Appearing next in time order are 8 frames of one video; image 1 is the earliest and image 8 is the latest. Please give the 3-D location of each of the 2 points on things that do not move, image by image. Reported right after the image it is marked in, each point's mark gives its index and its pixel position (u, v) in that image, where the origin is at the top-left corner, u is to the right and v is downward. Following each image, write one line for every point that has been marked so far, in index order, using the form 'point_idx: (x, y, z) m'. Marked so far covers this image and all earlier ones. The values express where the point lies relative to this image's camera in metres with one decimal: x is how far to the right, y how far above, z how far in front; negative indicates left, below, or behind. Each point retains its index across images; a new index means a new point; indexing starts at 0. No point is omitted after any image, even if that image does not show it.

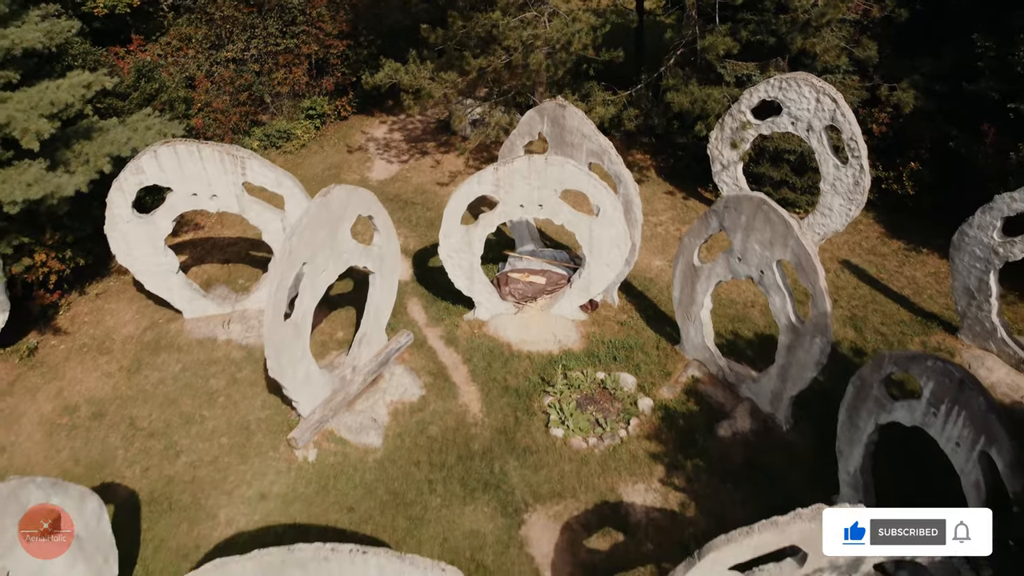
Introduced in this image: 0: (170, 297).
0: (-5.3, -0.1, +14.2) m
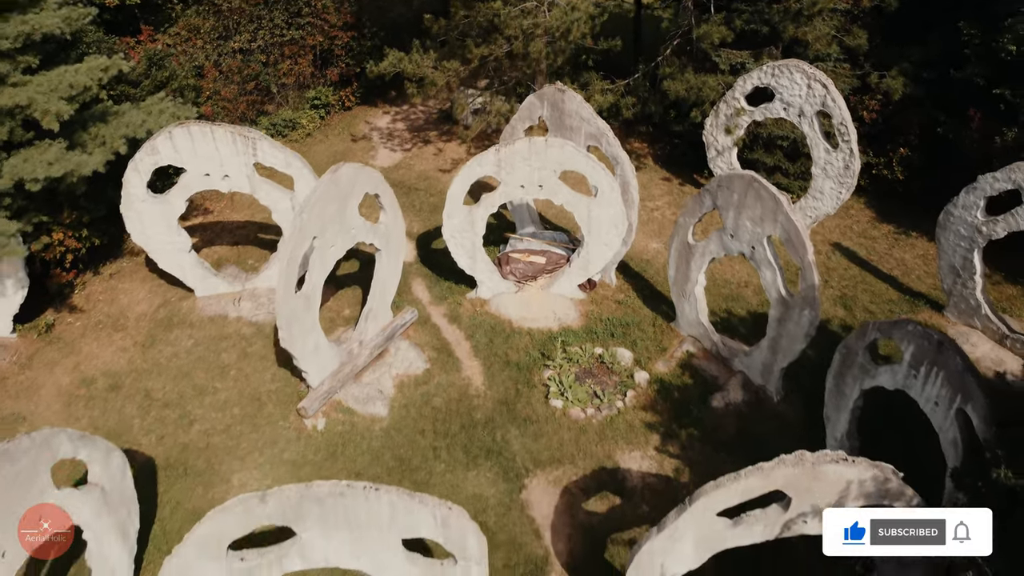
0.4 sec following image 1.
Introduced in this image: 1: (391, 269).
0: (-5.2, +0.2, +14.7) m
1: (-1.8, +0.3, +13.8) m
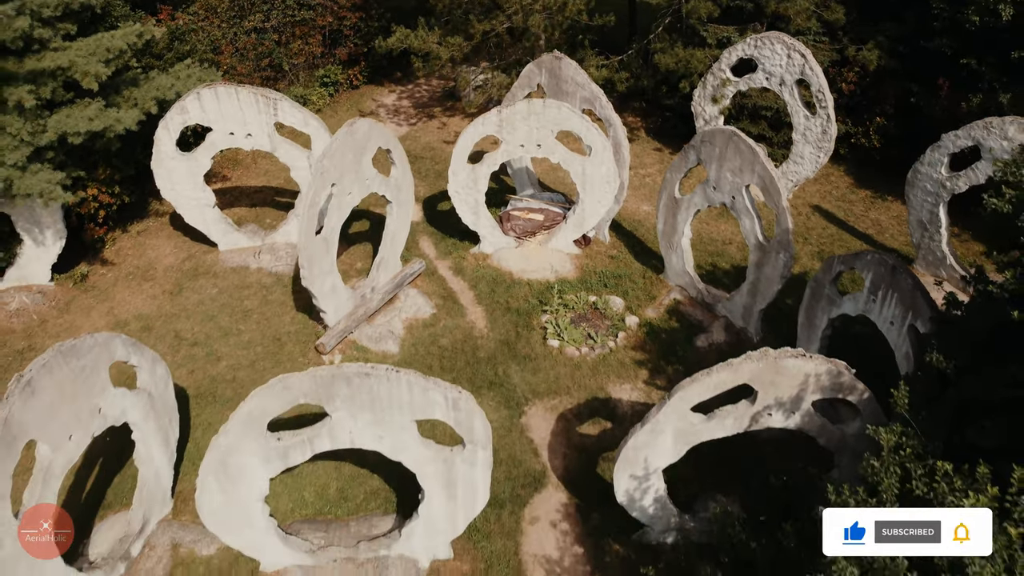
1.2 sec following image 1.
0: (-5.2, +1.0, +15.9) m
1: (-1.8, +1.1, +15.0) m
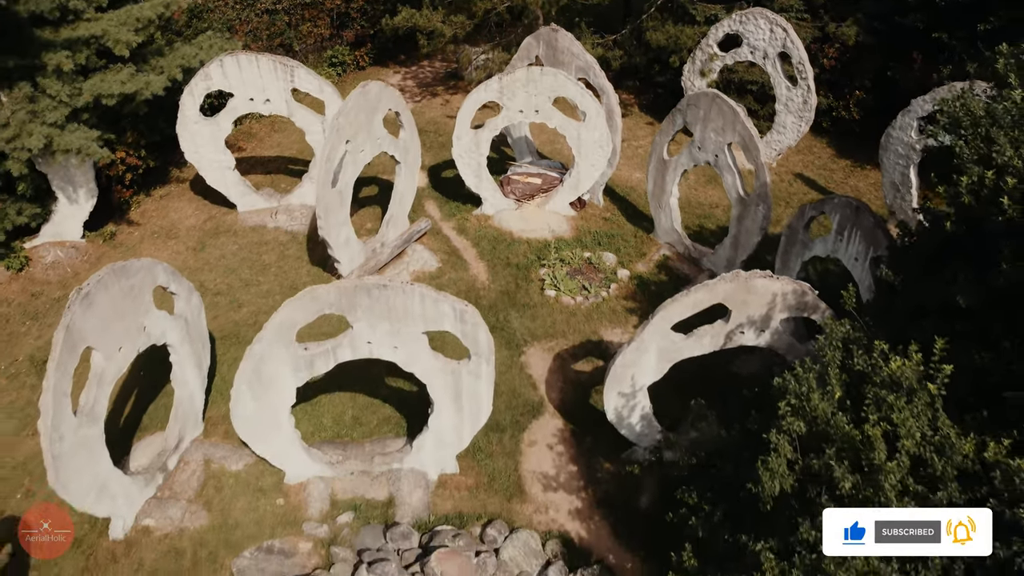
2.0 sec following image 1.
0: (-5.2, +1.8, +17.0) m
1: (-1.8, +1.9, +16.1) m
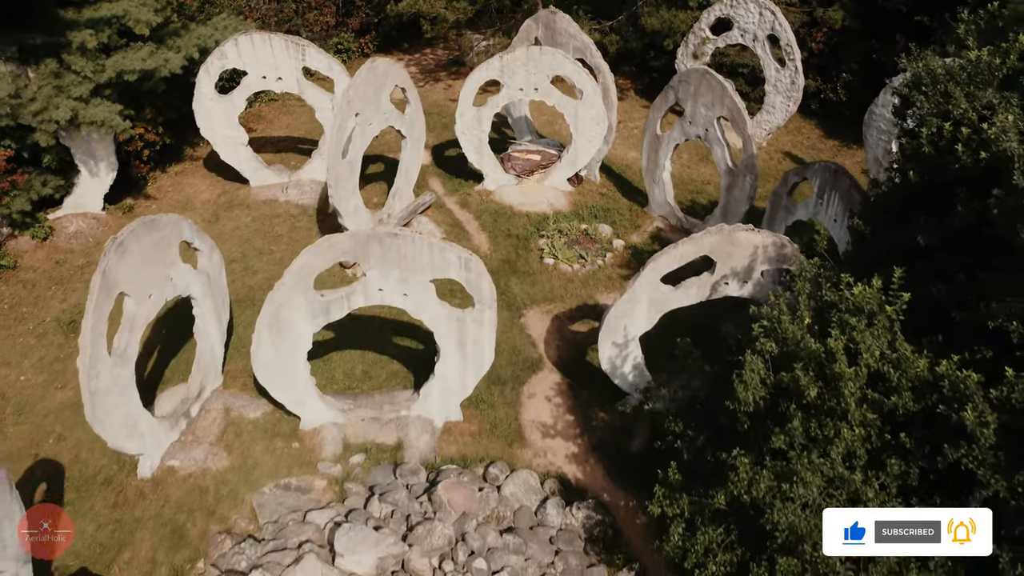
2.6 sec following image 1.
0: (-5.2, +2.3, +17.8) m
1: (-1.8, +2.4, +16.9) m
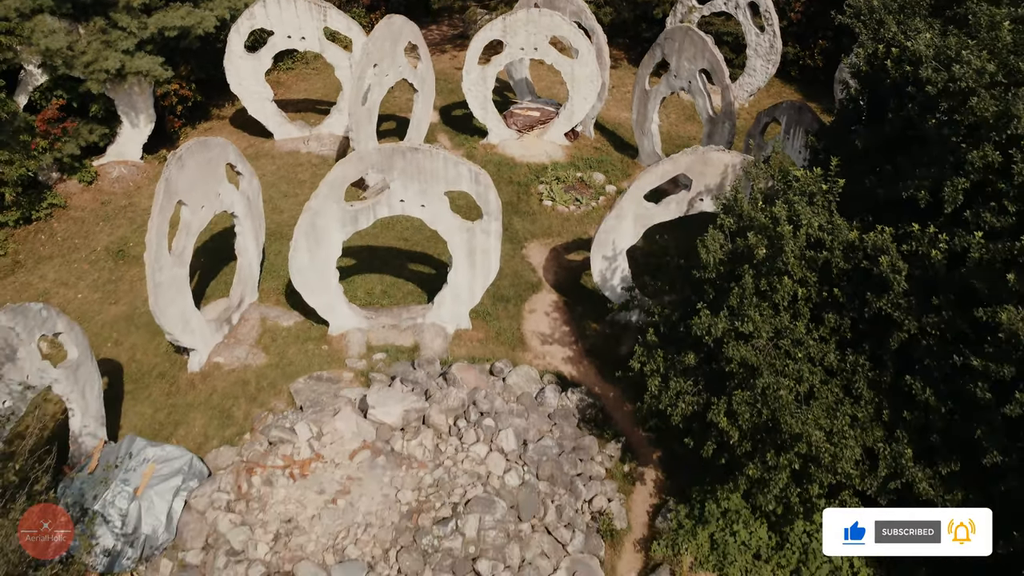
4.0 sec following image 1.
0: (-5.2, +3.5, +19.5) m
1: (-1.7, +3.6, +18.6) m
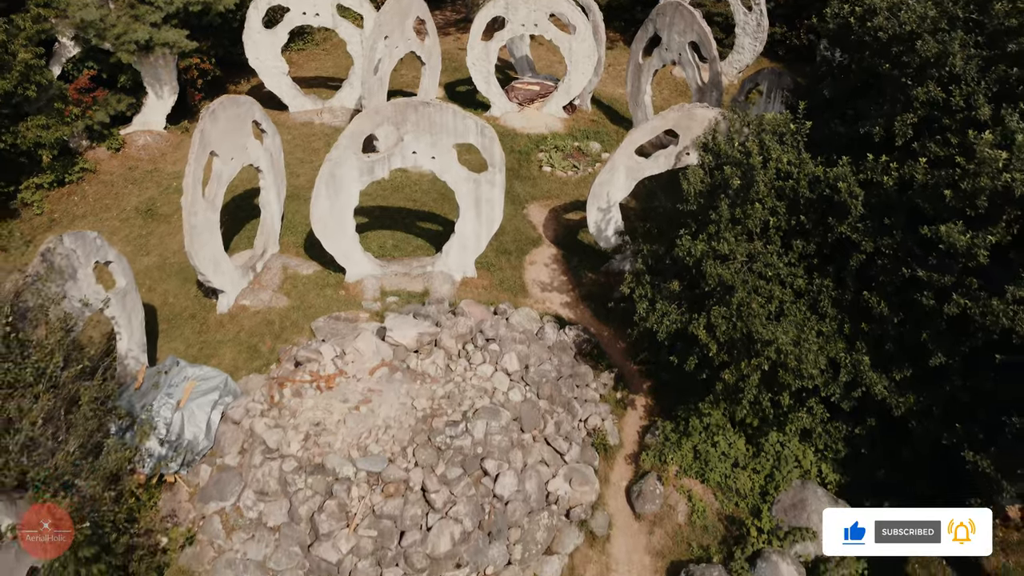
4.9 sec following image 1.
0: (-5.2, +4.3, +20.7) m
1: (-1.7, +4.4, +19.8) m
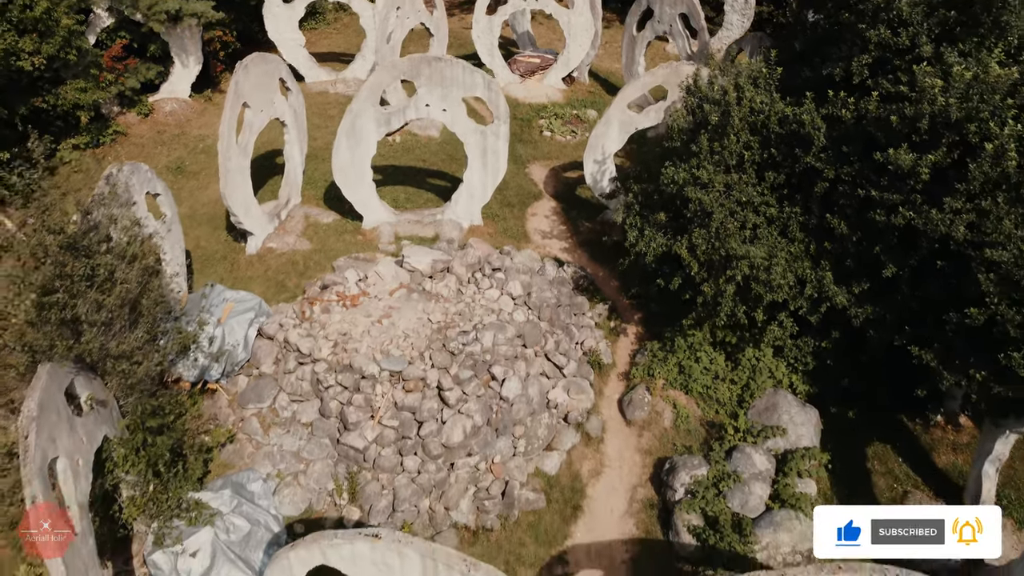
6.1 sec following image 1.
0: (-5.1, +5.3, +22.1) m
1: (-1.7, +5.4, +21.2) m
